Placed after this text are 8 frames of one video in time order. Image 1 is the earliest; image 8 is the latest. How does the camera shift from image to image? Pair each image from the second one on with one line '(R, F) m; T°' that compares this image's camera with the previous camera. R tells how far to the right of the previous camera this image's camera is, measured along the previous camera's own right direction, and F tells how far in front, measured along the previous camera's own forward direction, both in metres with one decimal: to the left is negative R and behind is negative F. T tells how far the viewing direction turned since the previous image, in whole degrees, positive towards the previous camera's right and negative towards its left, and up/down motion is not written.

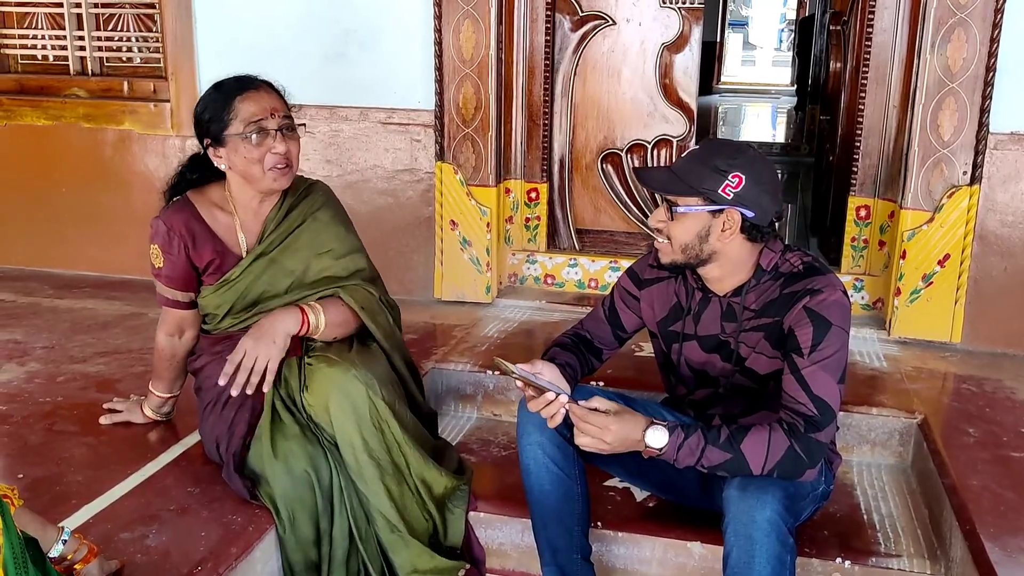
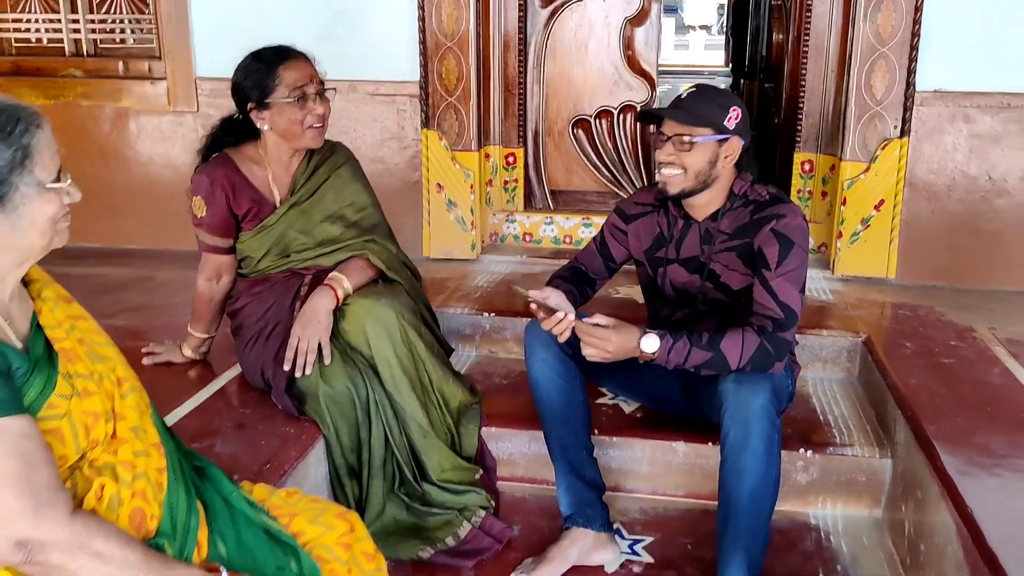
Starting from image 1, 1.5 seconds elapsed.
(-0.2, -0.3) m; +4°
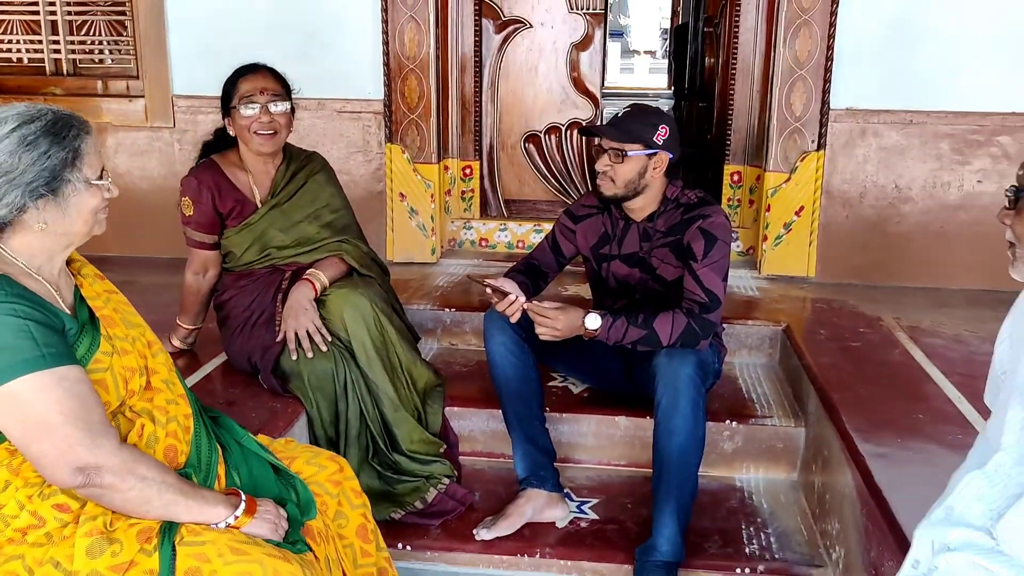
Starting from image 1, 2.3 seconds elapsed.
(0.0, -0.3) m; +3°
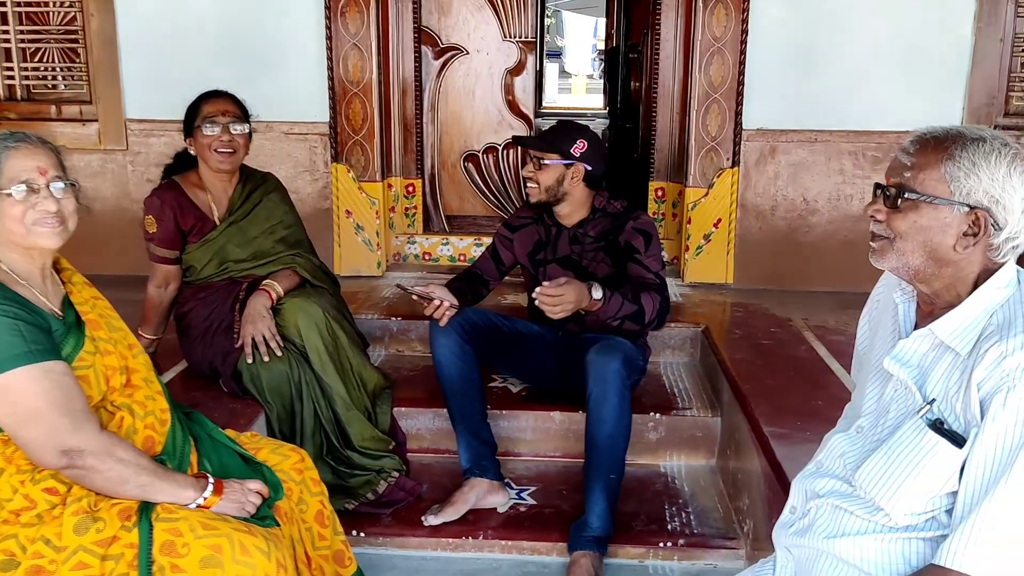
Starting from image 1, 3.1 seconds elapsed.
(0.0, -0.2) m; +3°
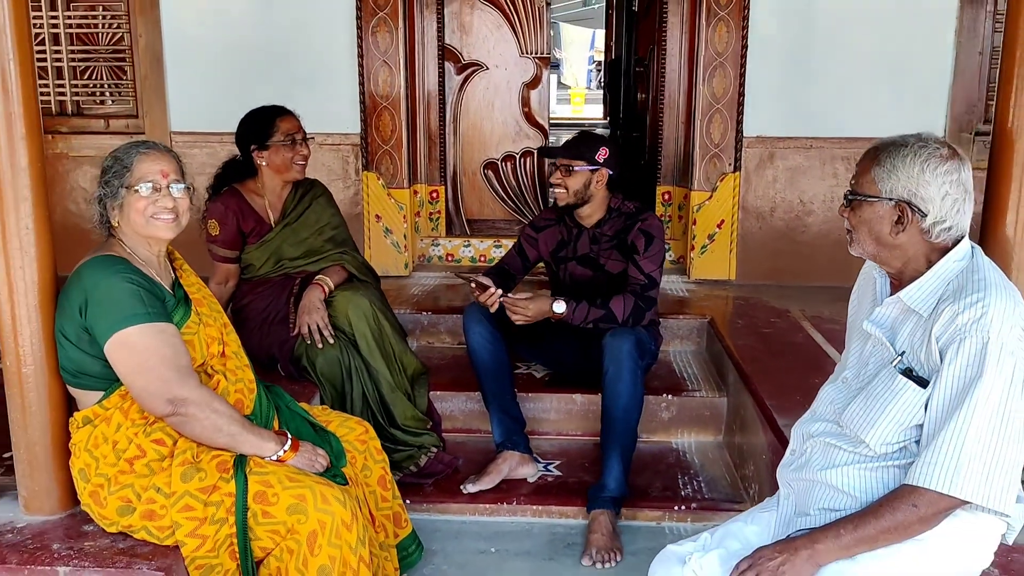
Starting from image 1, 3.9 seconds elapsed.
(-0.1, -0.3) m; 0°
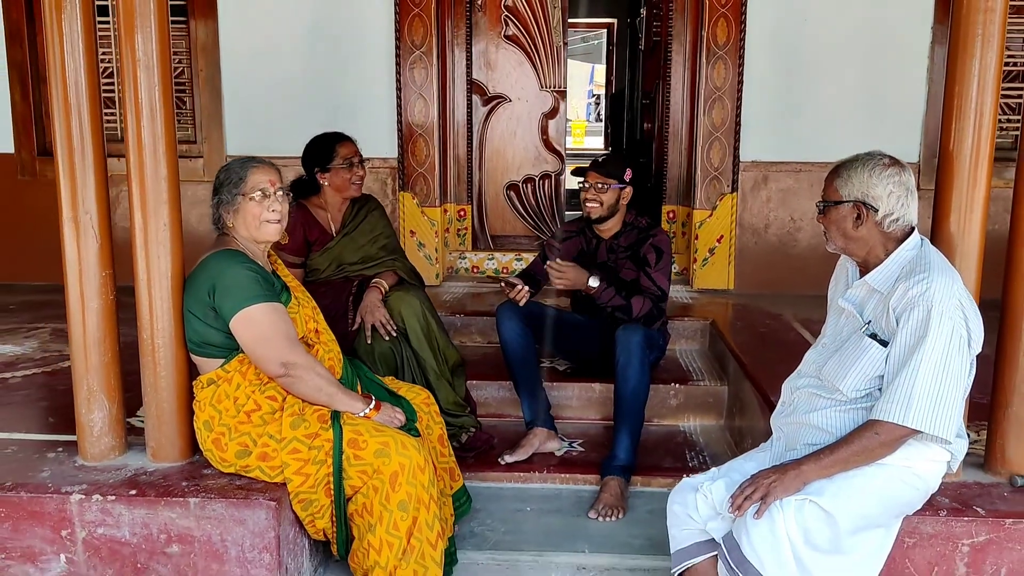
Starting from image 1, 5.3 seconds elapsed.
(-0.1, -0.5) m; 0°
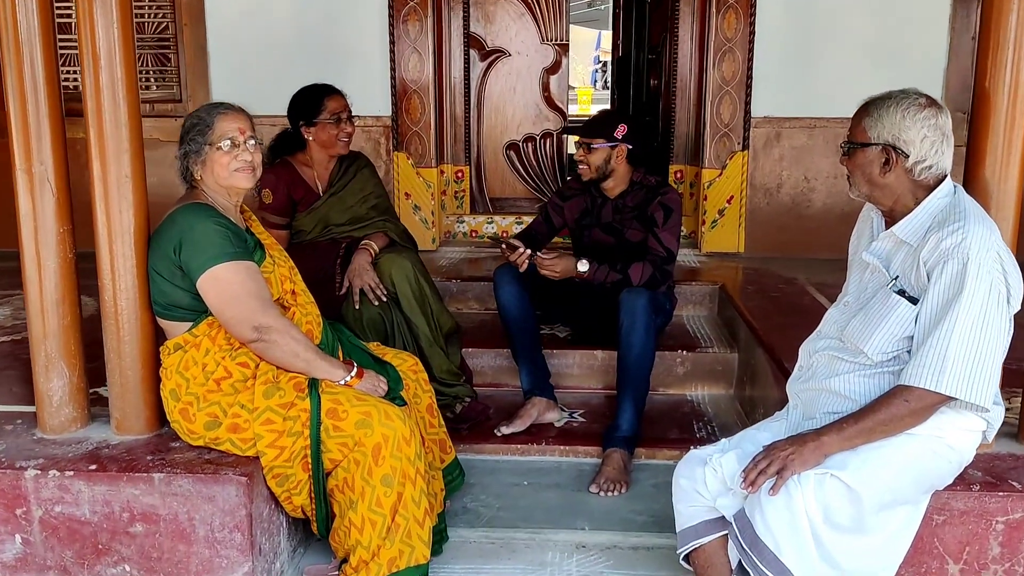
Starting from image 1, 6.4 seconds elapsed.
(0.0, +0.2) m; 0°
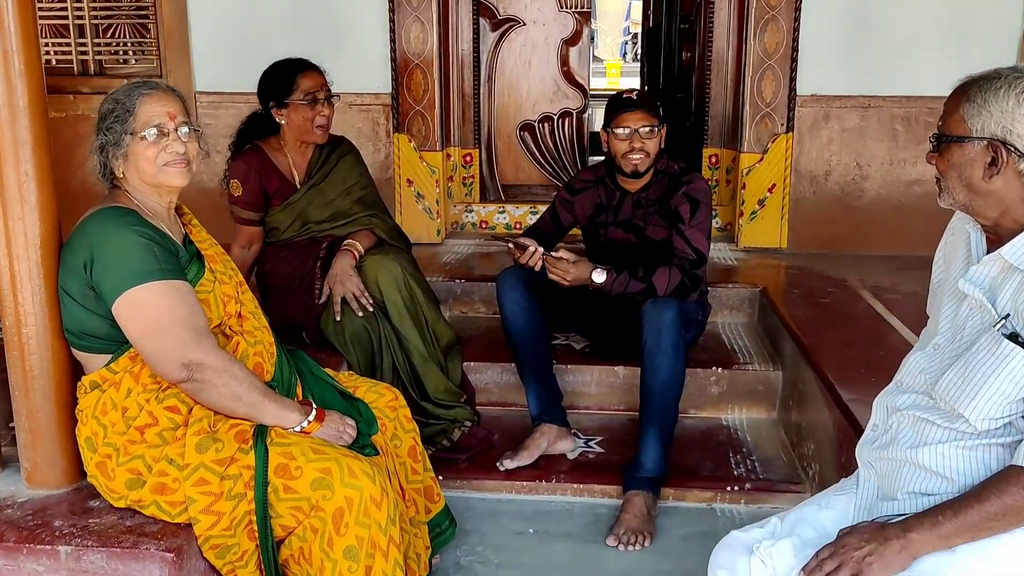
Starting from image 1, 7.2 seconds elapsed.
(+0.1, +0.5) m; -2°
